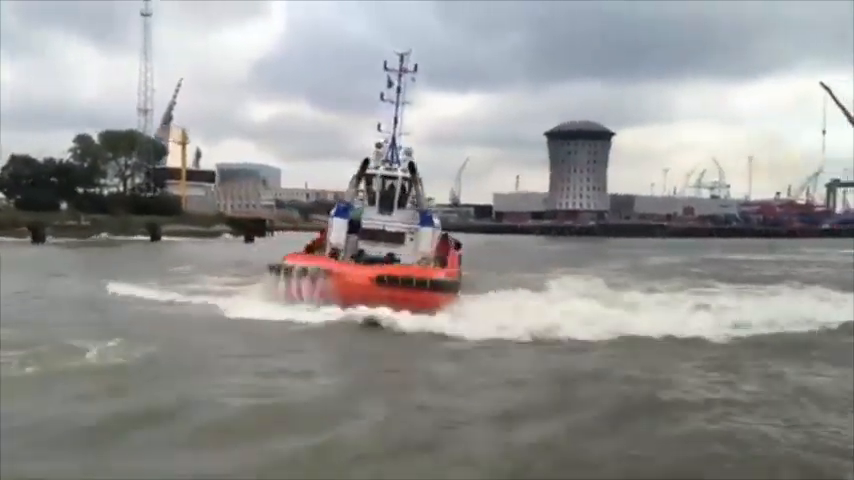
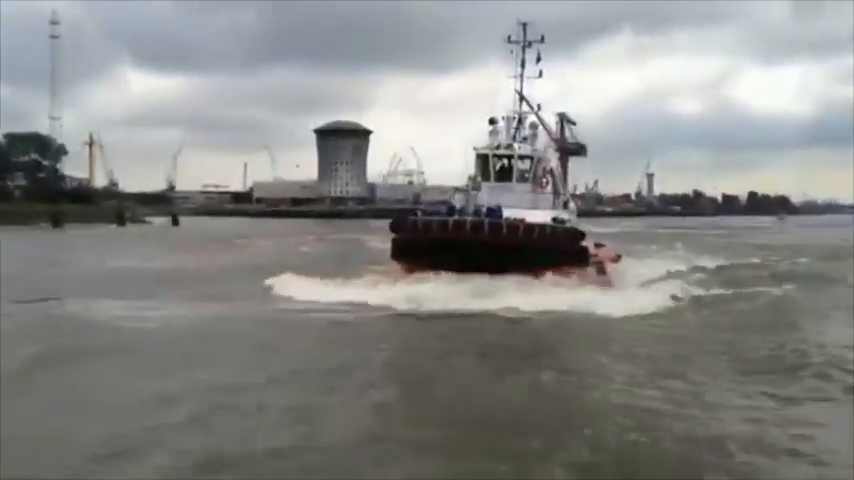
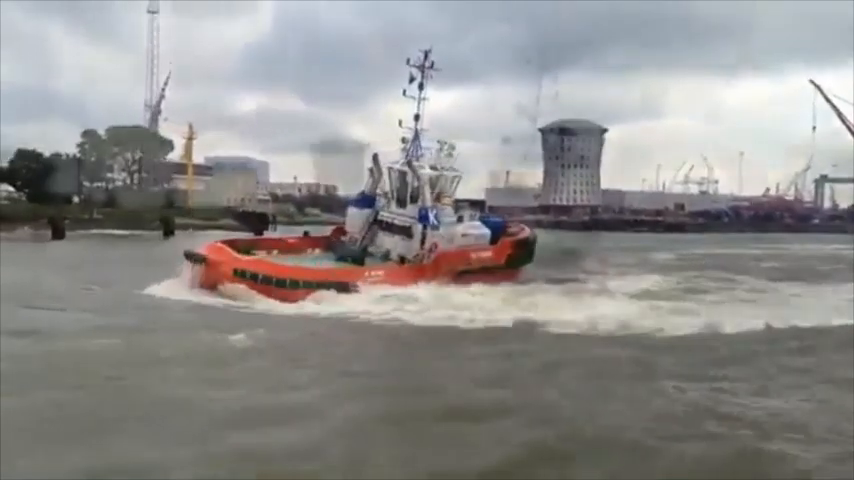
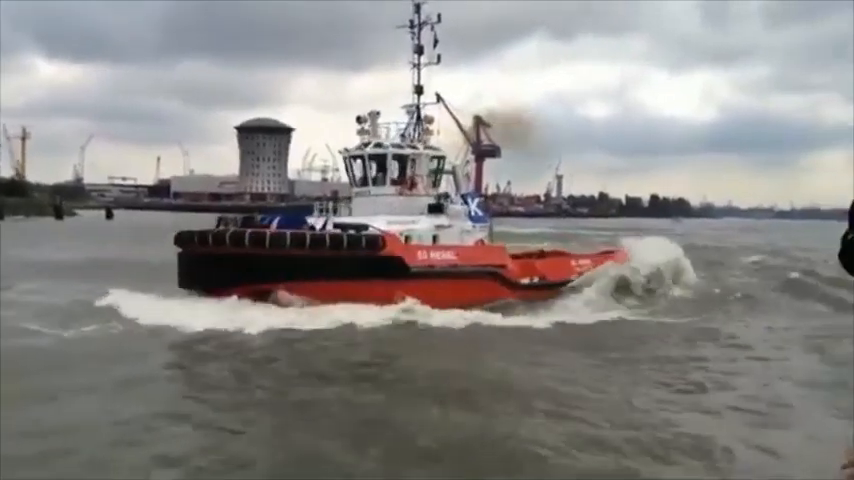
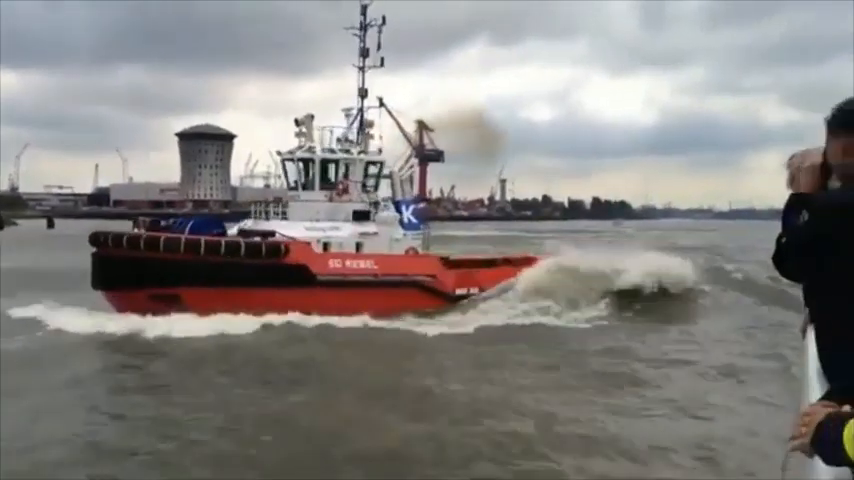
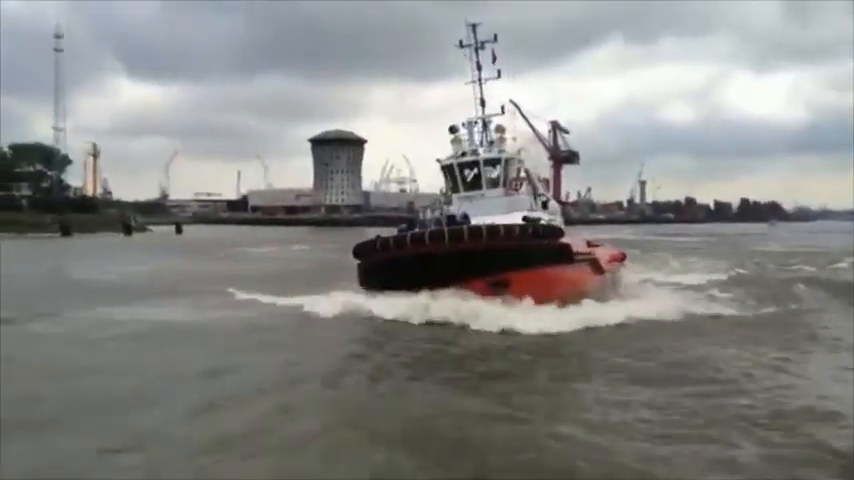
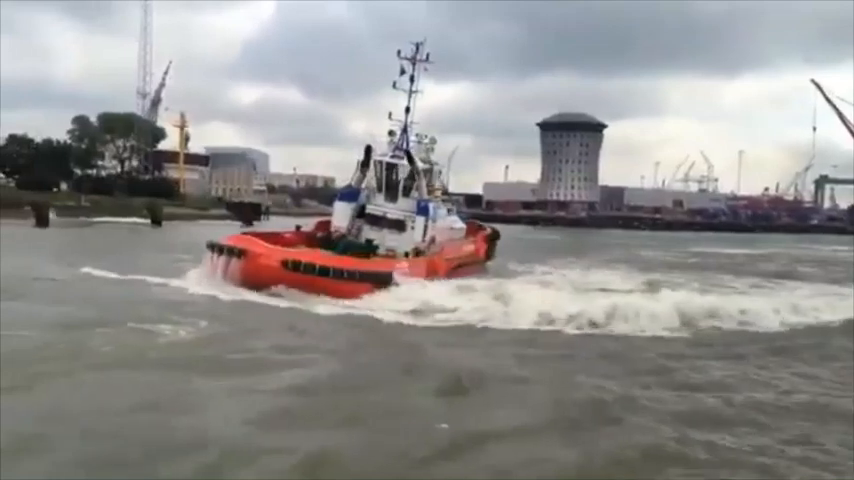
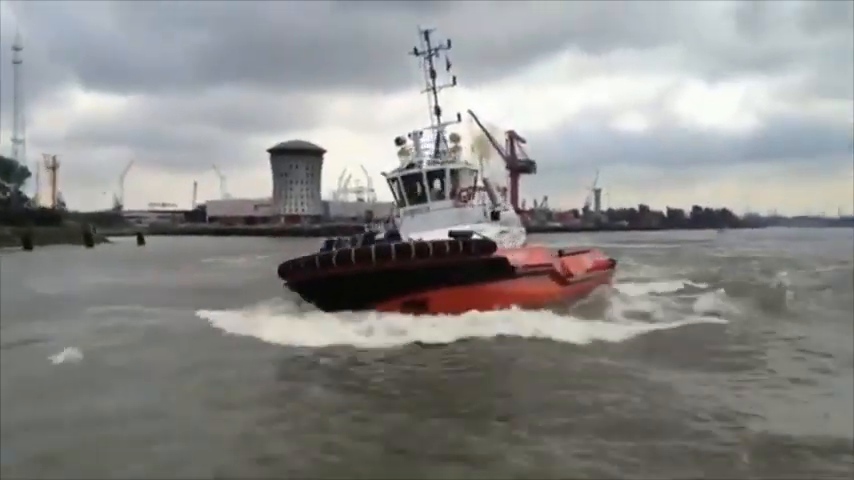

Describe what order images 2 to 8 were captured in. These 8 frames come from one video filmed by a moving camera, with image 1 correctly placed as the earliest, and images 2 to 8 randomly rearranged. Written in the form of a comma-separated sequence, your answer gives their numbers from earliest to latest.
7, 3, 2, 6, 8, 4, 5
